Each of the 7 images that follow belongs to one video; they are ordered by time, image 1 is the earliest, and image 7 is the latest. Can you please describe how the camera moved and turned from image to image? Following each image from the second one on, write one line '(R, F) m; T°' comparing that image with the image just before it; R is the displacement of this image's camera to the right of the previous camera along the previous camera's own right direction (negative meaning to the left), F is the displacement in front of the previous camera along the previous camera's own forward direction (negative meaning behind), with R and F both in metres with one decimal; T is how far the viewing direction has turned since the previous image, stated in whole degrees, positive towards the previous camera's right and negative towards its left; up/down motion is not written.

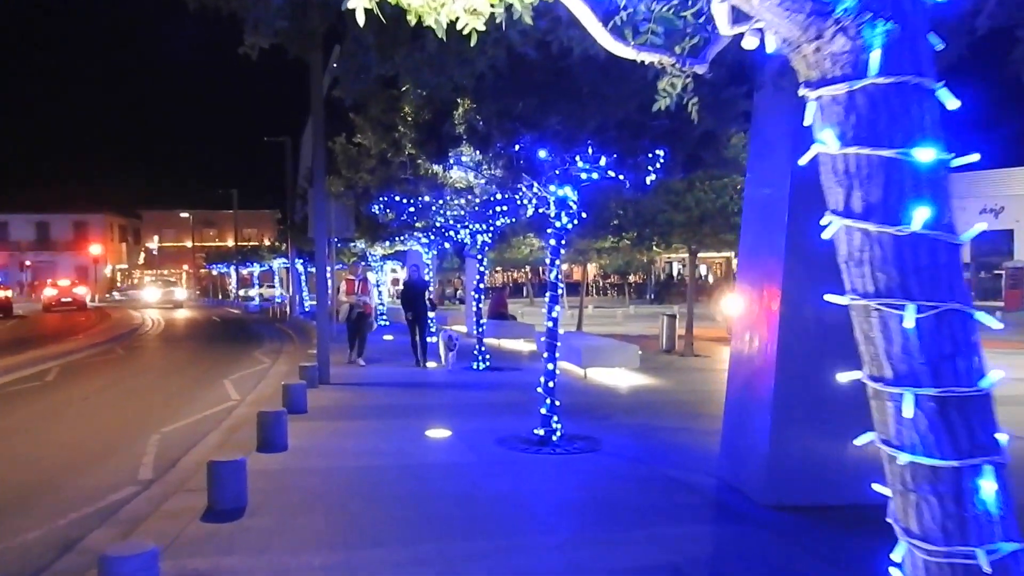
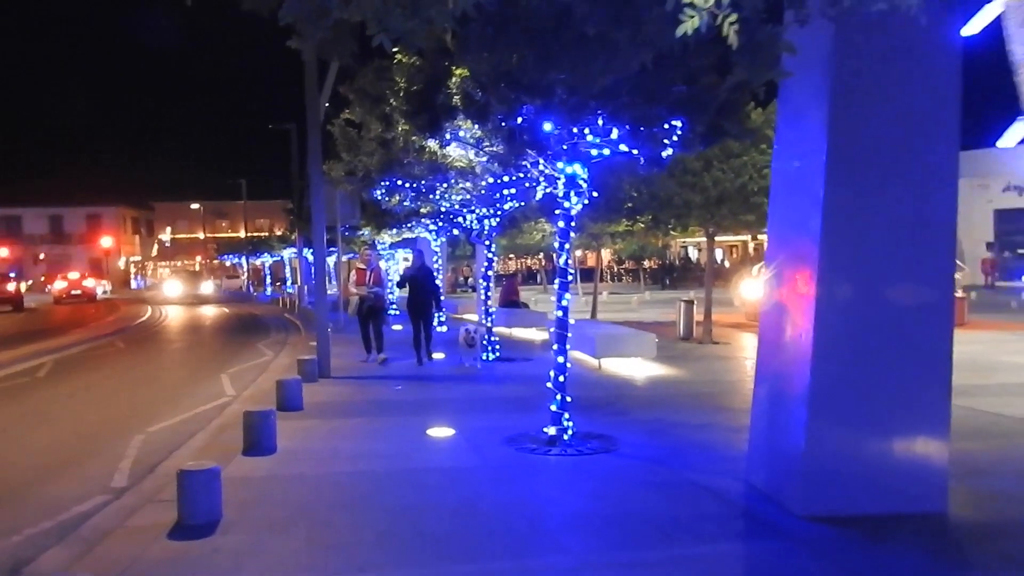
(+0.1, +0.8) m; -1°
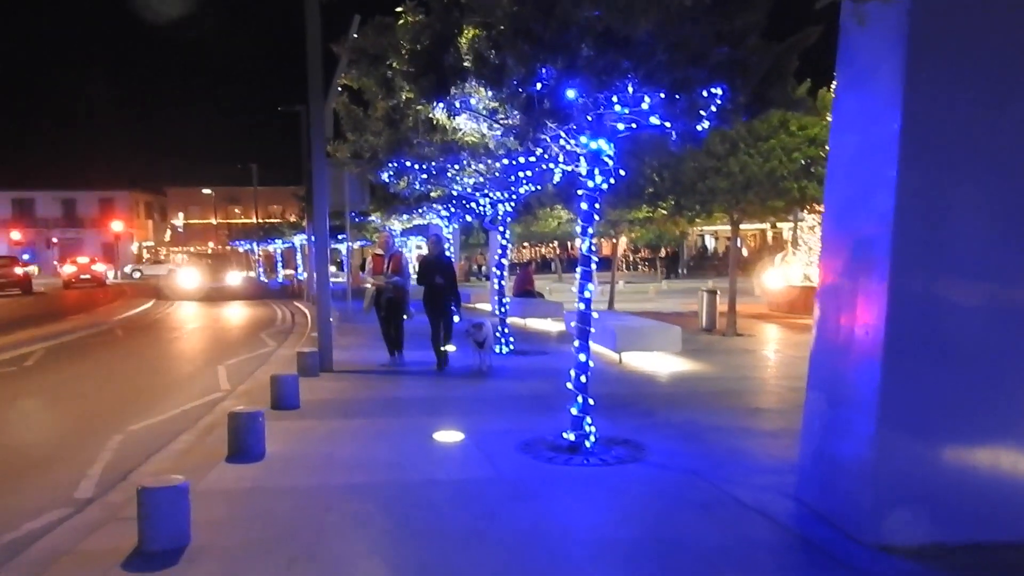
(0.0, +1.0) m; -1°
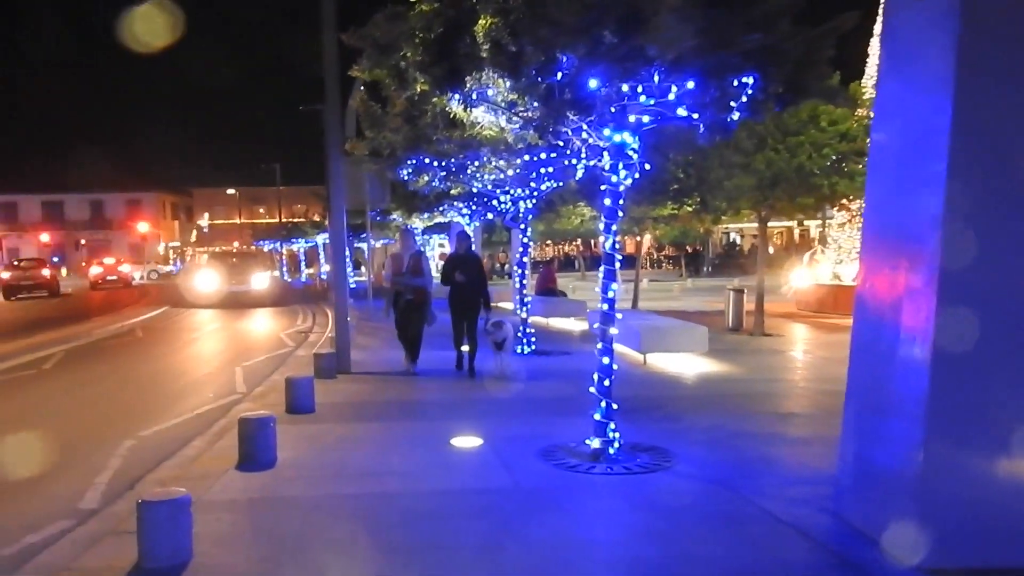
(0.0, +0.3) m; -1°
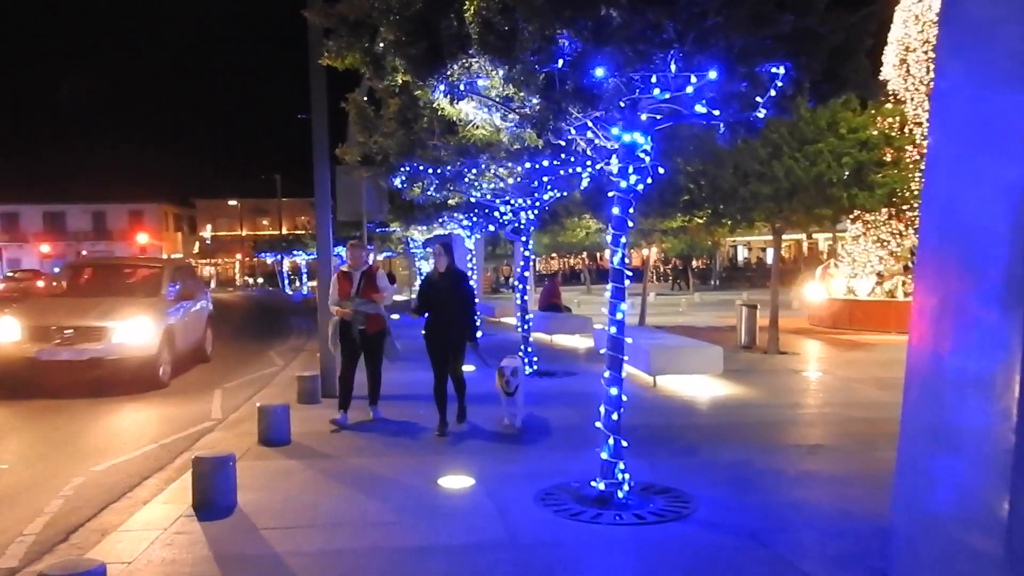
(+0.1, +1.0) m; 0°
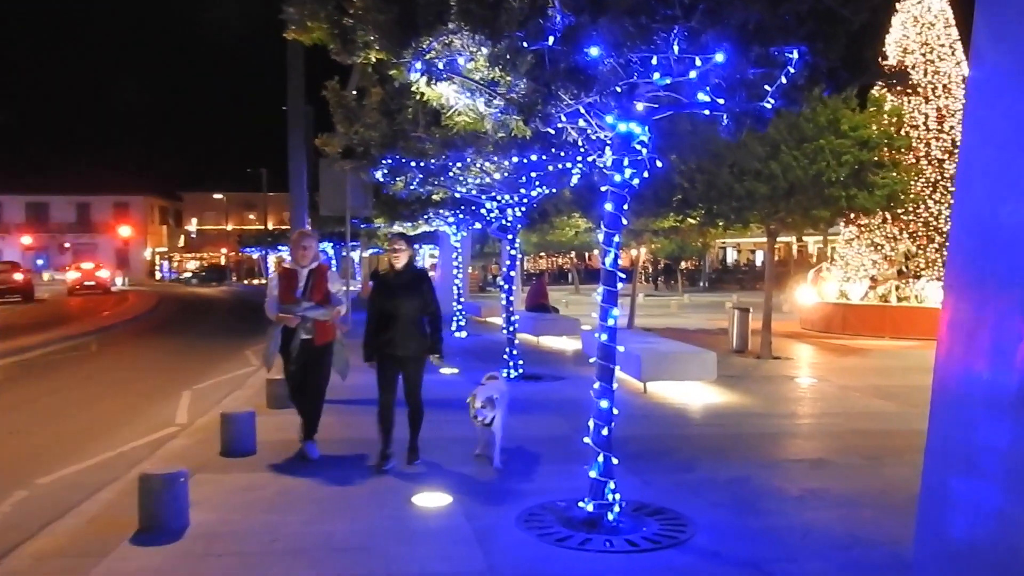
(0.0, +0.6) m; +1°
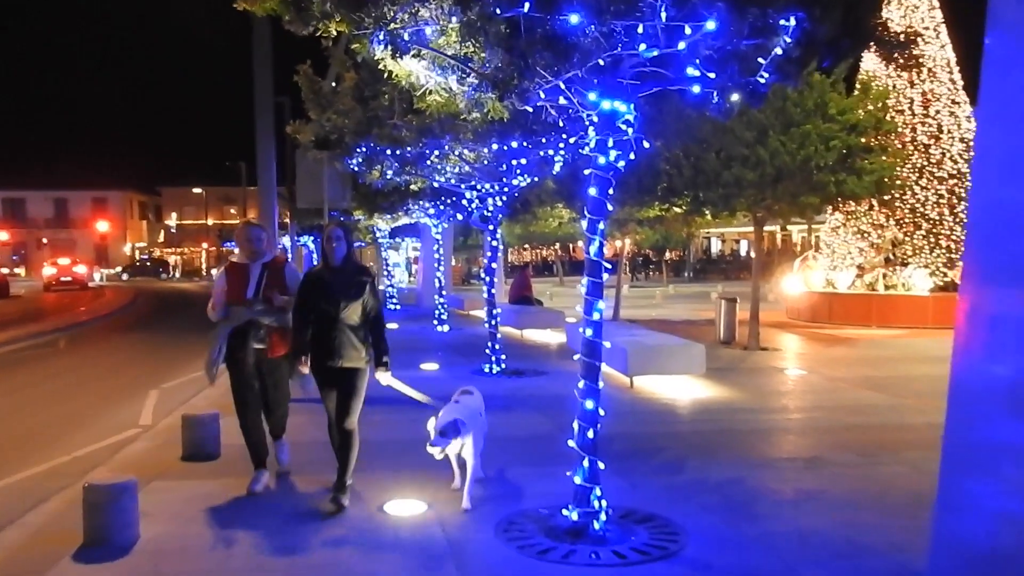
(+0.1, +0.5) m; +1°
